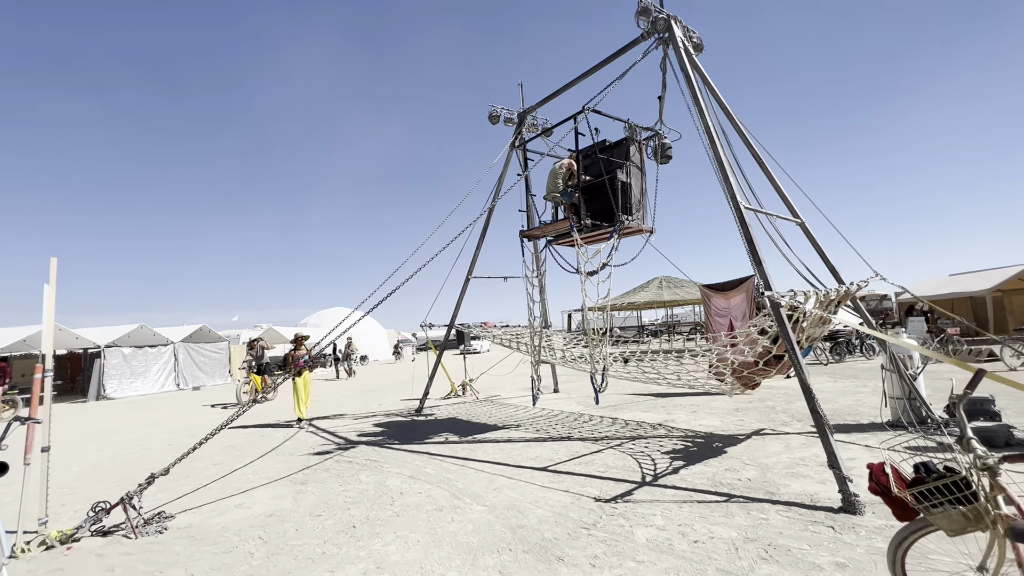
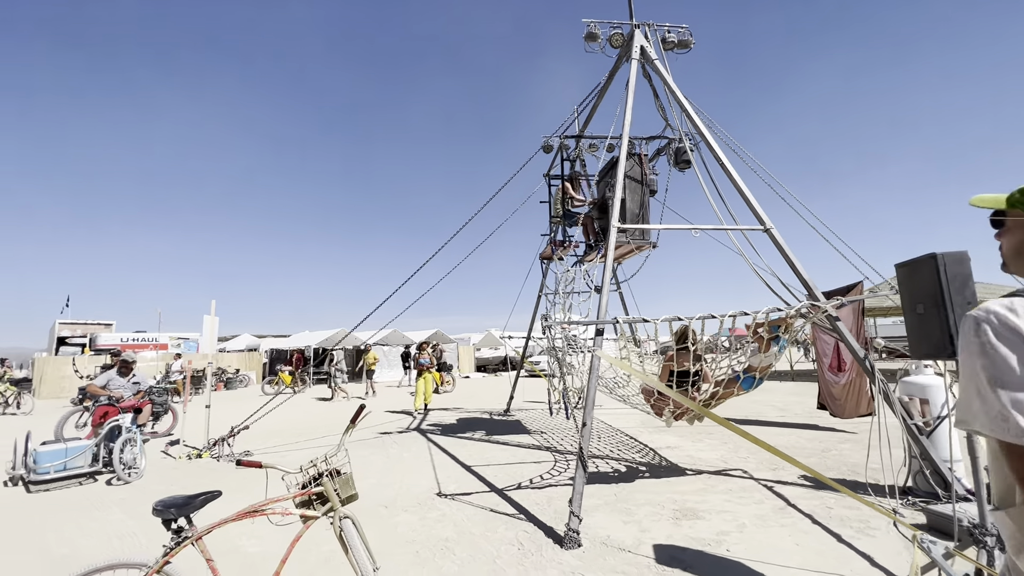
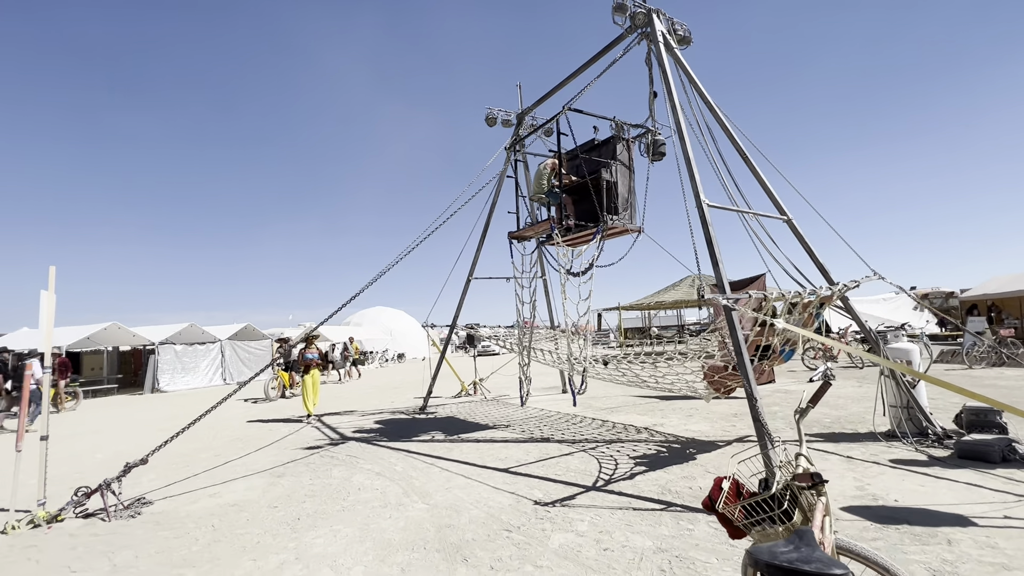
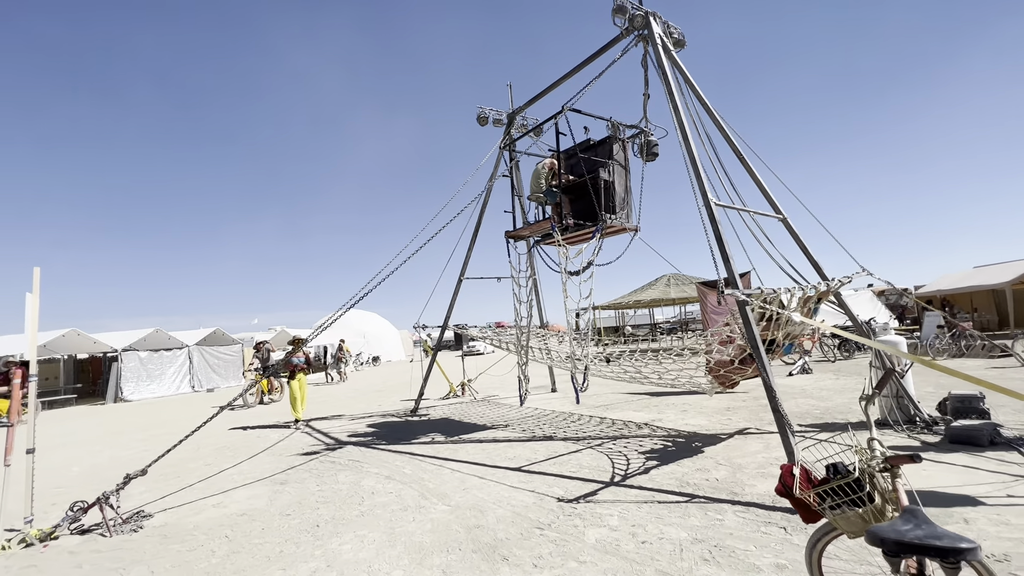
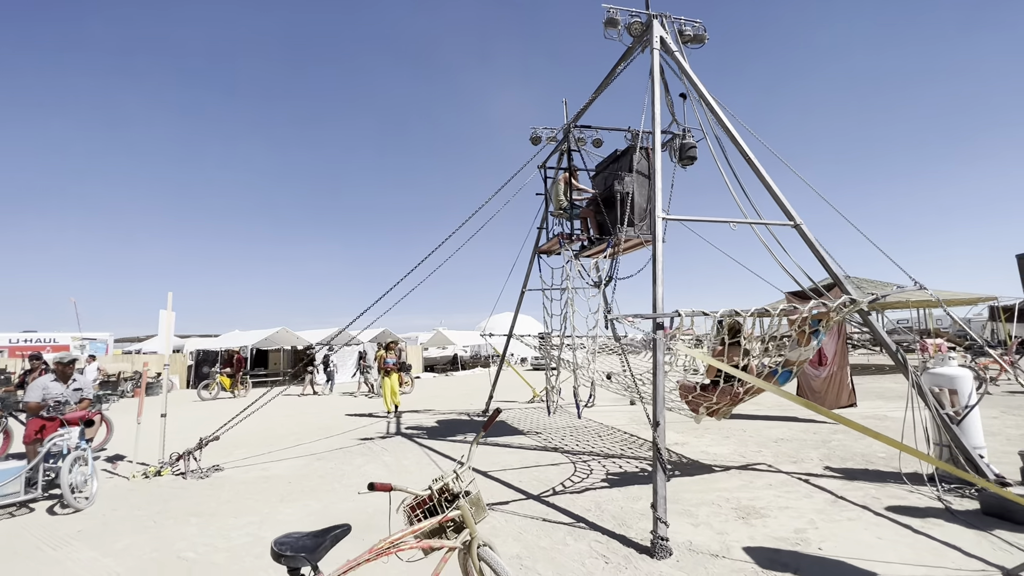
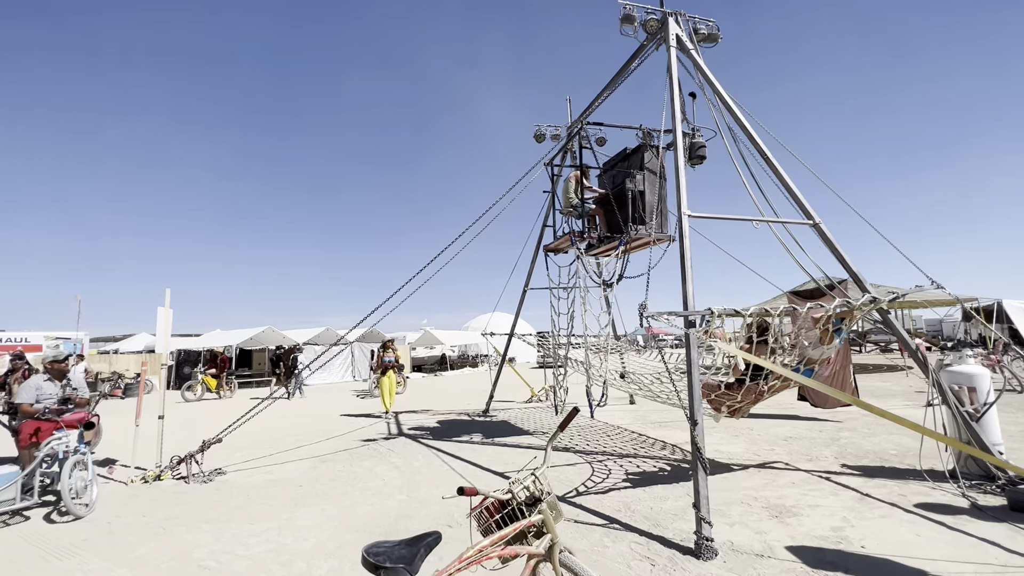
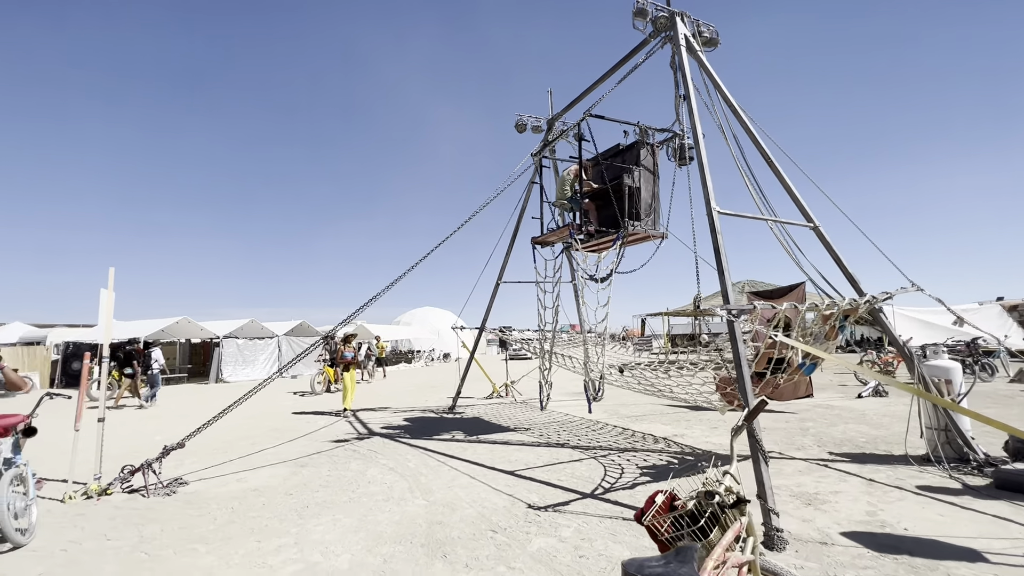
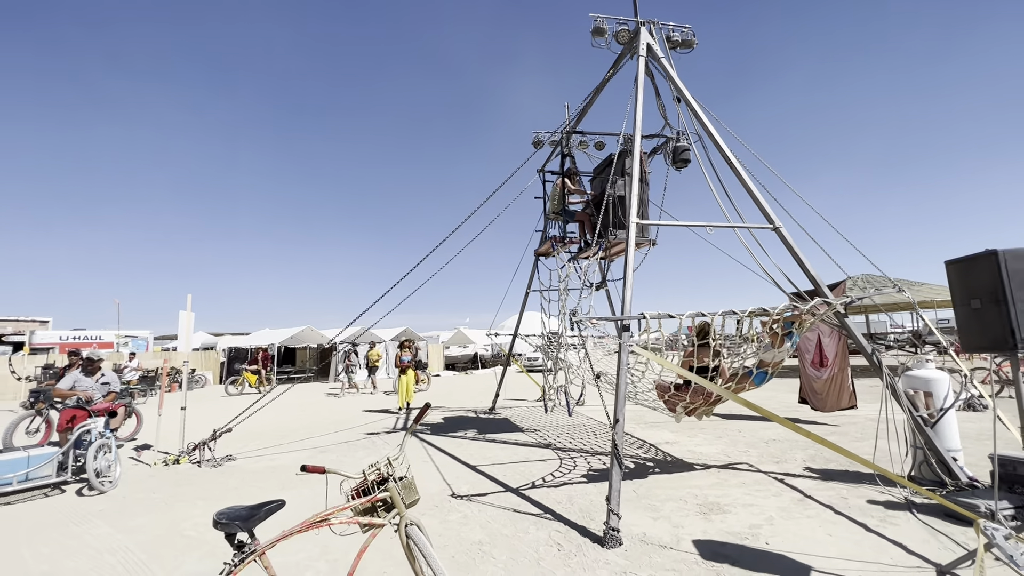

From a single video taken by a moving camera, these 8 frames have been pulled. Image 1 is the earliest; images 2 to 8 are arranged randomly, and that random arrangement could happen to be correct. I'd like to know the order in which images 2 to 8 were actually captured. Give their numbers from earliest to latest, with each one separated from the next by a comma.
4, 3, 7, 6, 5, 8, 2
